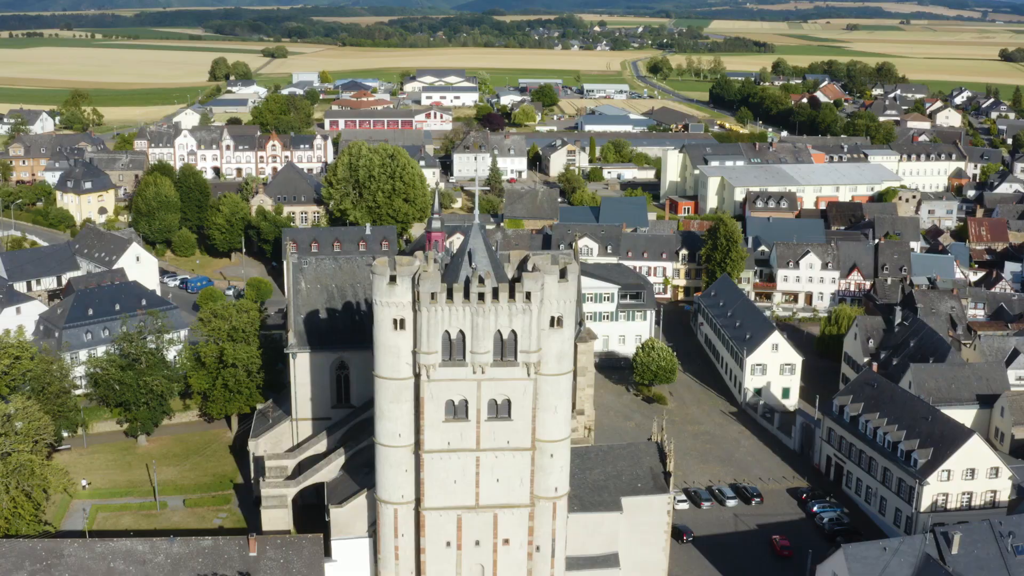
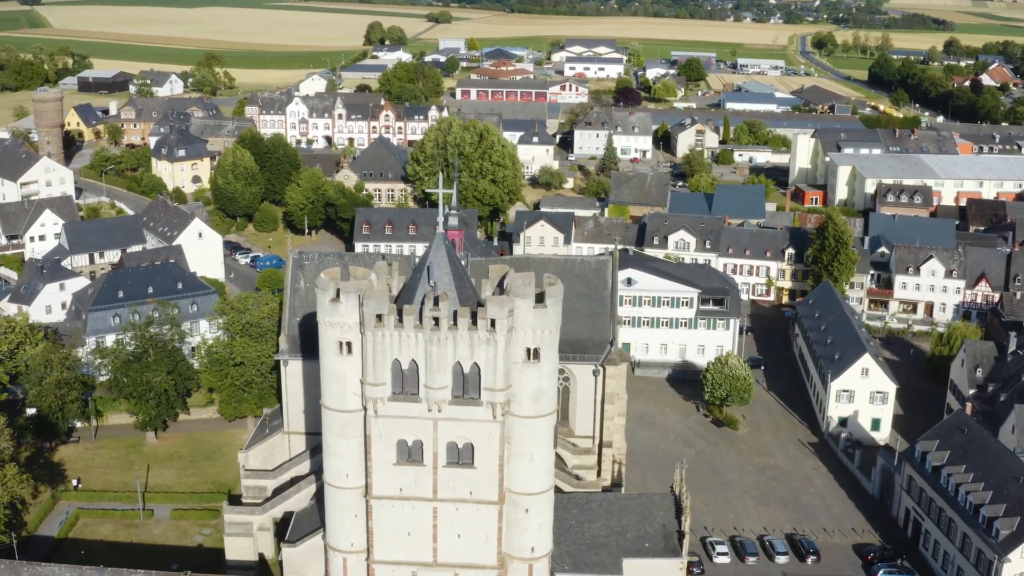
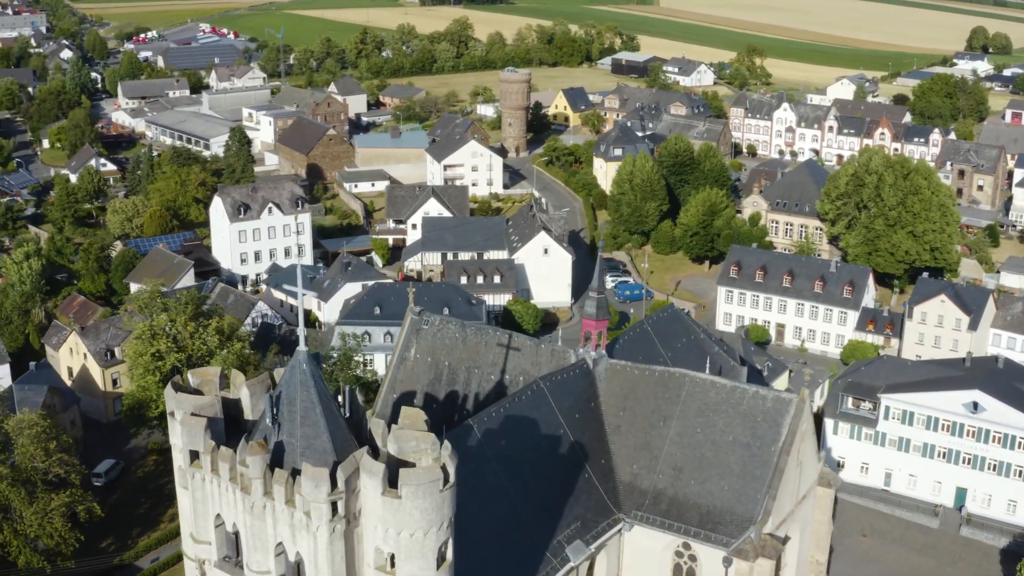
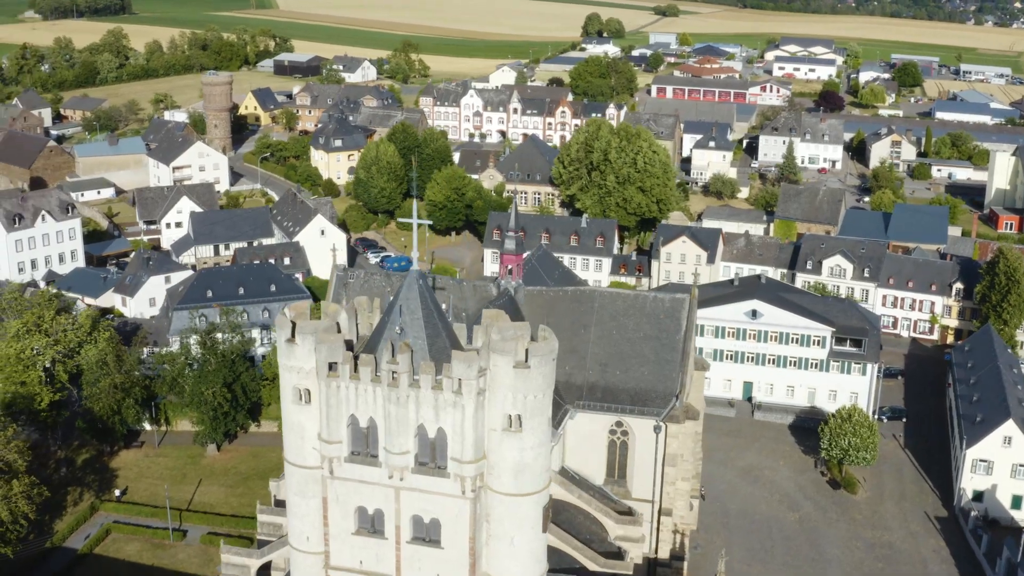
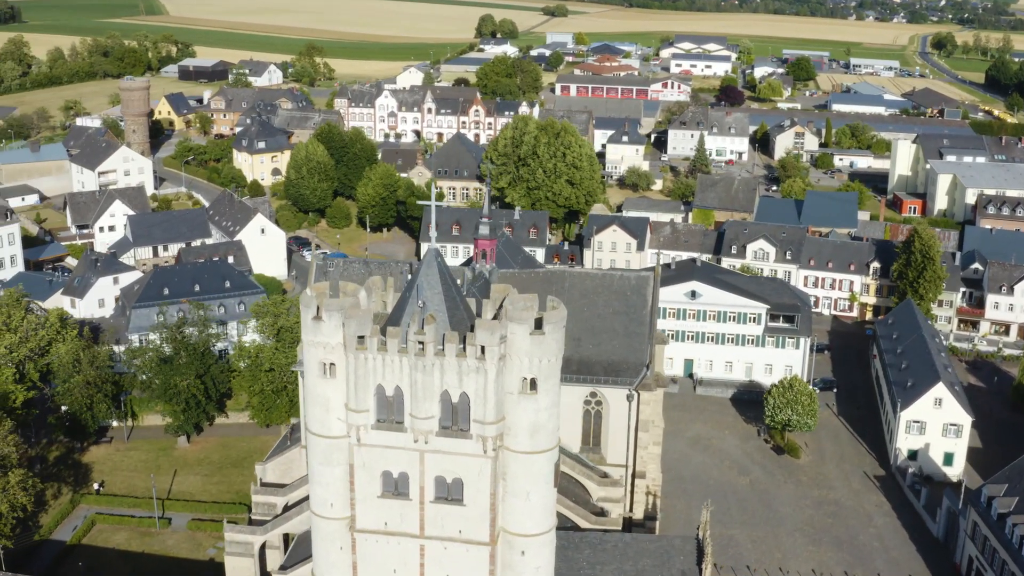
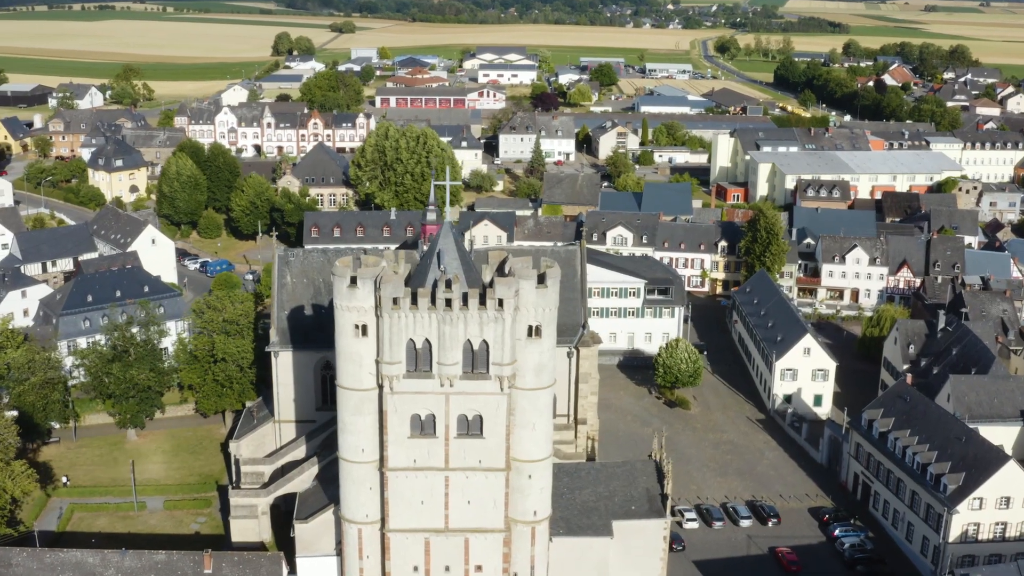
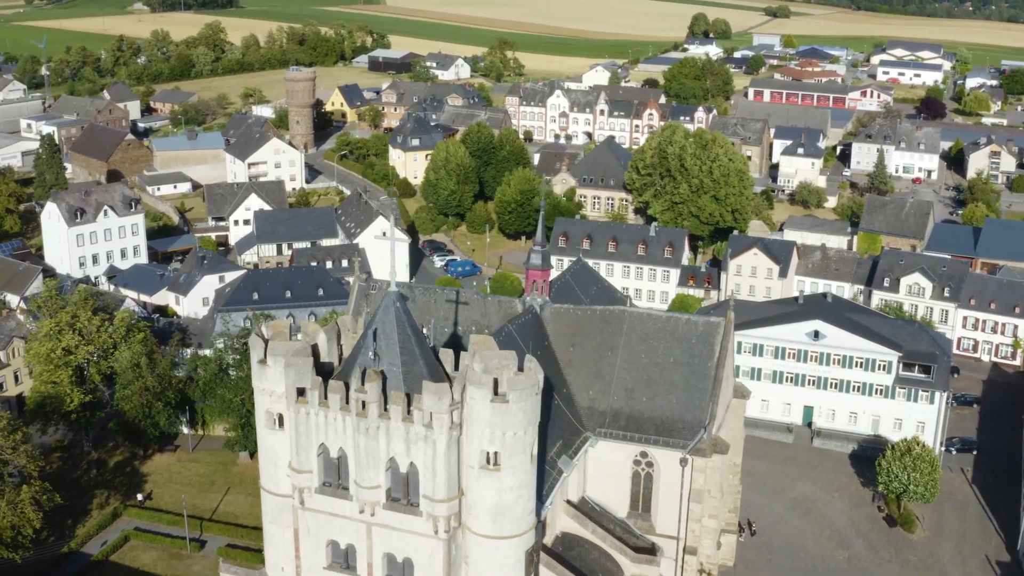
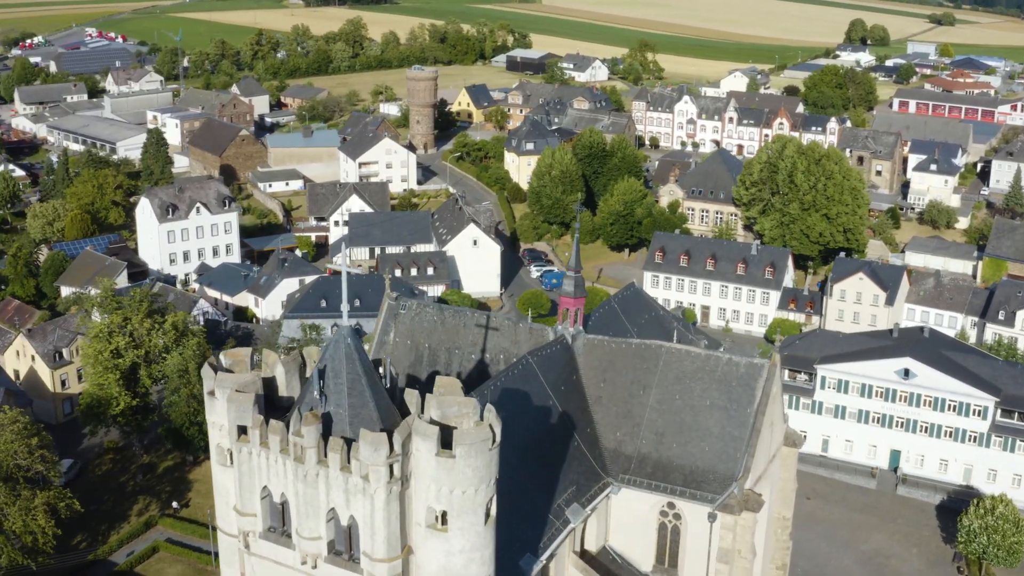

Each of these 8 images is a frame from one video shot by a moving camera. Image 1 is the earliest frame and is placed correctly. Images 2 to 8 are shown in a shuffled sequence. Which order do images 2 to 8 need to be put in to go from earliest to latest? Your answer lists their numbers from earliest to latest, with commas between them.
6, 2, 5, 4, 7, 8, 3
